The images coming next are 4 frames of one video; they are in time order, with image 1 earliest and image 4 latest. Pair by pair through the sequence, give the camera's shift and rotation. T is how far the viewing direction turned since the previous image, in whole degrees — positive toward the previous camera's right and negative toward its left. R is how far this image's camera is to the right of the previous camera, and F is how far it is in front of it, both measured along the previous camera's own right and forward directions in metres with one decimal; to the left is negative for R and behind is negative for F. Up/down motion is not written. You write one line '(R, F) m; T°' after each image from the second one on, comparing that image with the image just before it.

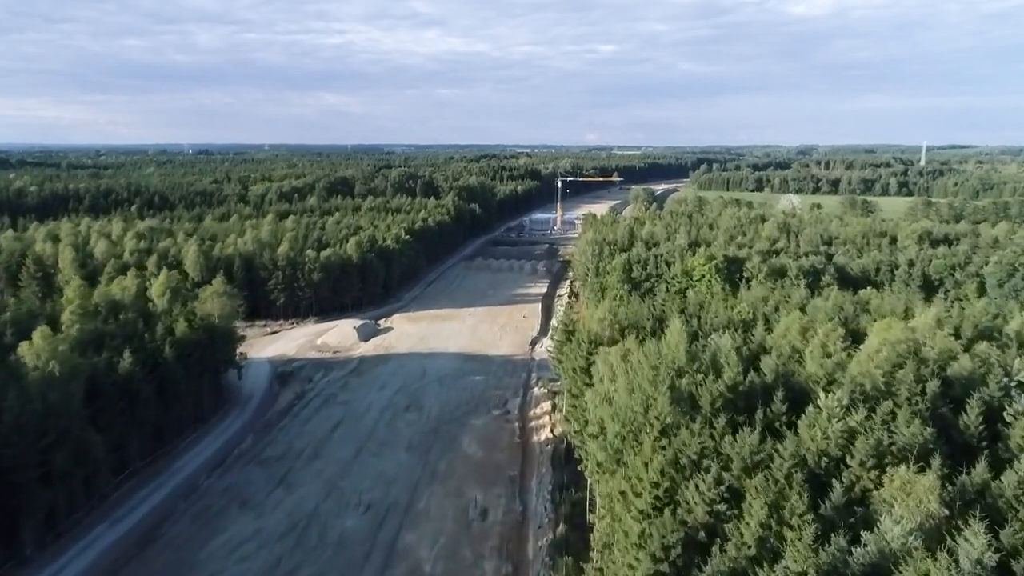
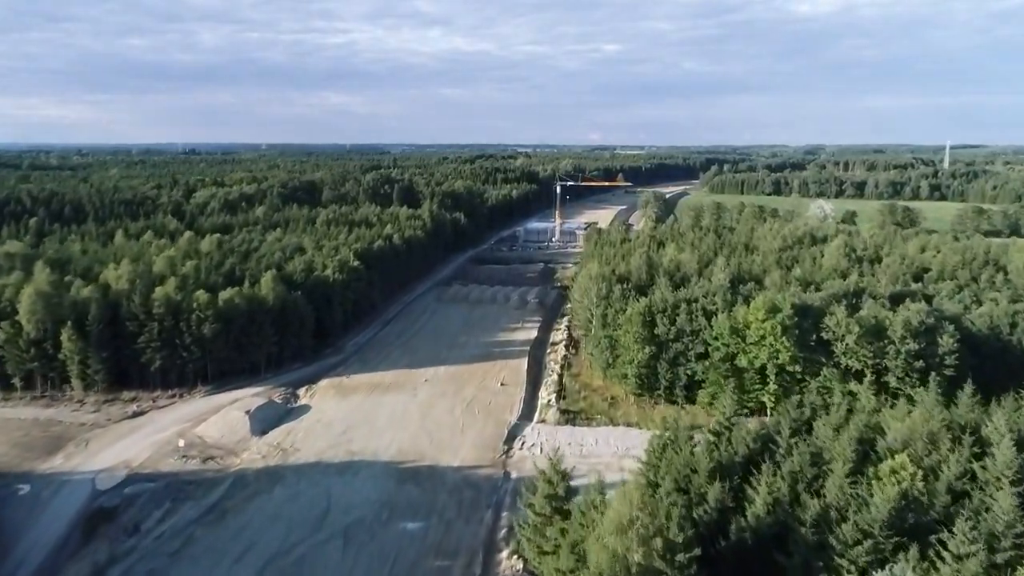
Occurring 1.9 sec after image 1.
(+1.1, +14.2) m; 0°
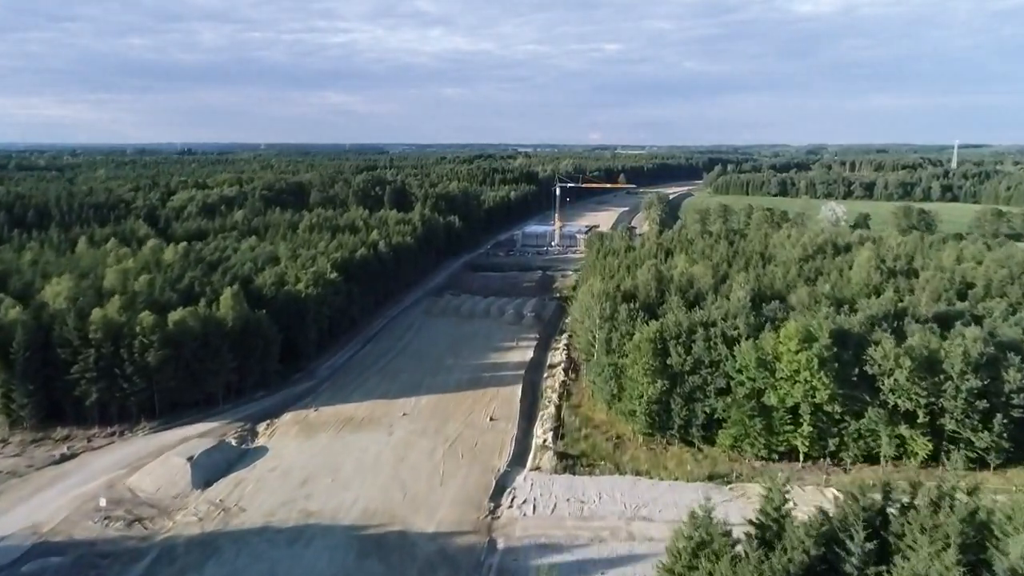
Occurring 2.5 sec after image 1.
(+0.3, +4.5) m; 0°
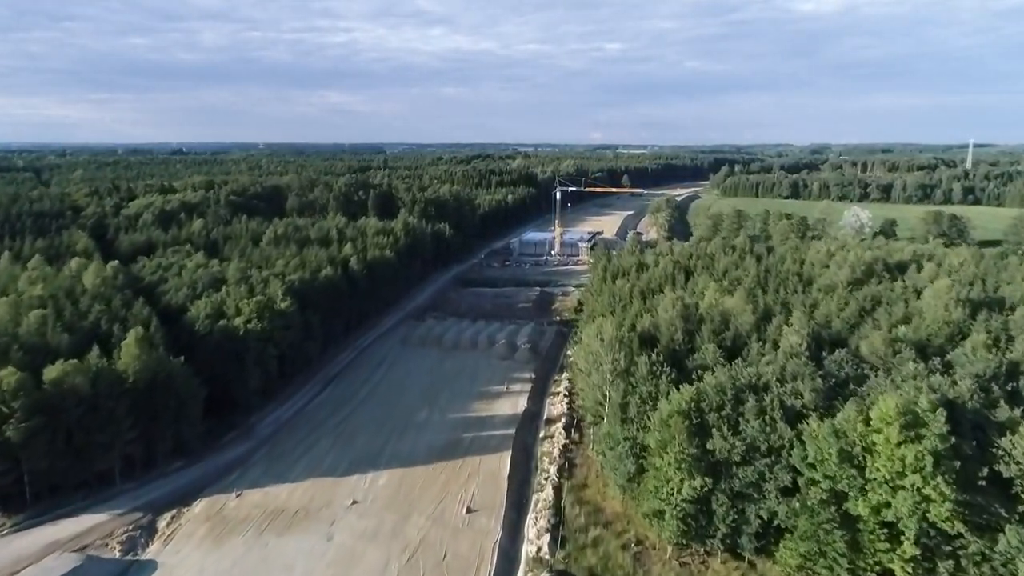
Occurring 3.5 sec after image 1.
(+0.4, +7.6) m; 0°
